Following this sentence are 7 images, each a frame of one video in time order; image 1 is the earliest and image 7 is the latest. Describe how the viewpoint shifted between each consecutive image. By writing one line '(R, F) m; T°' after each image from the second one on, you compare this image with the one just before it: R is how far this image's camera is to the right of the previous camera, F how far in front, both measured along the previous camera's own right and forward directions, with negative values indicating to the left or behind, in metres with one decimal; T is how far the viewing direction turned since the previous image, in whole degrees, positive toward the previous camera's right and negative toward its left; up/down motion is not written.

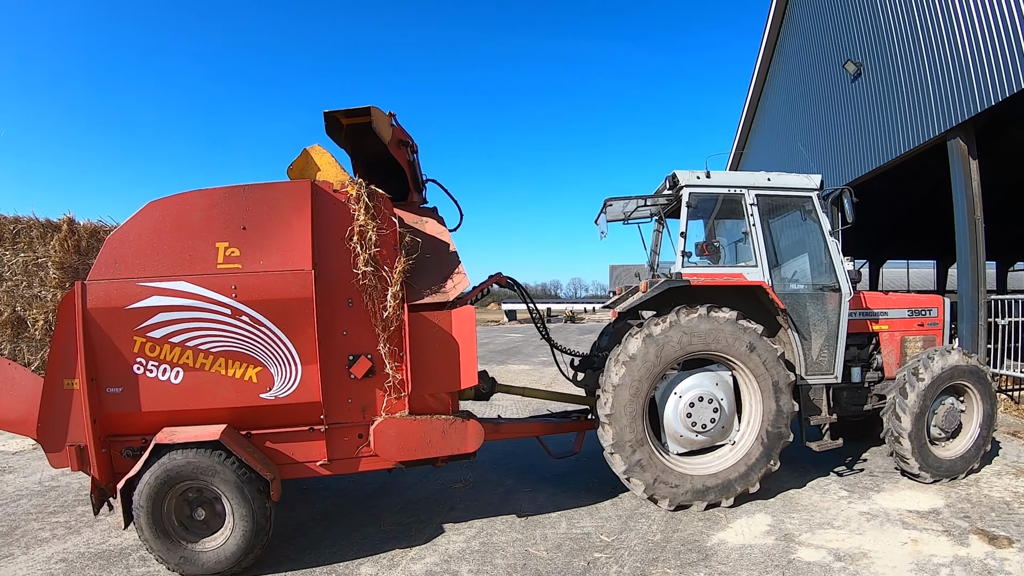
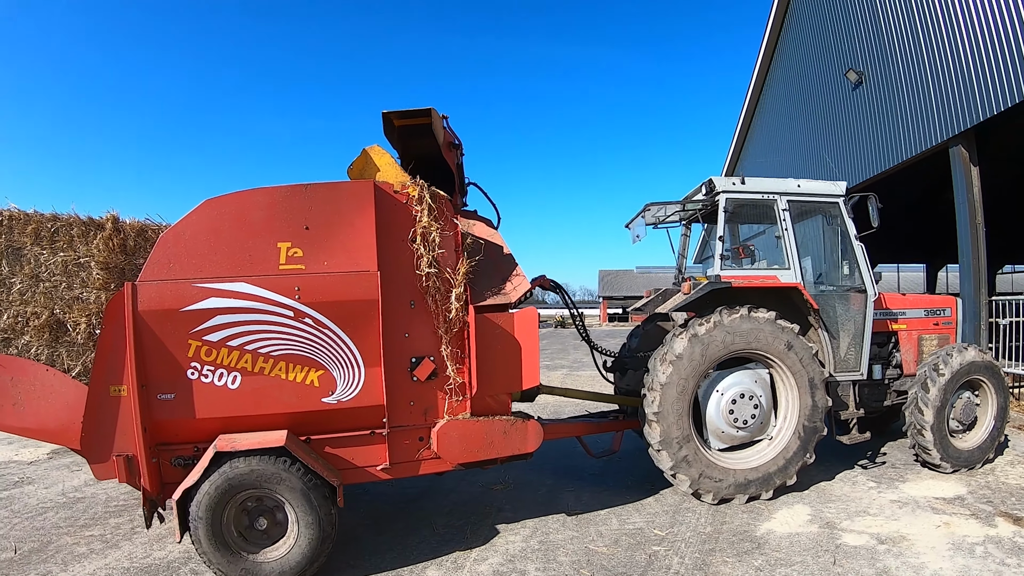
(-0.7, 0.0) m; +5°
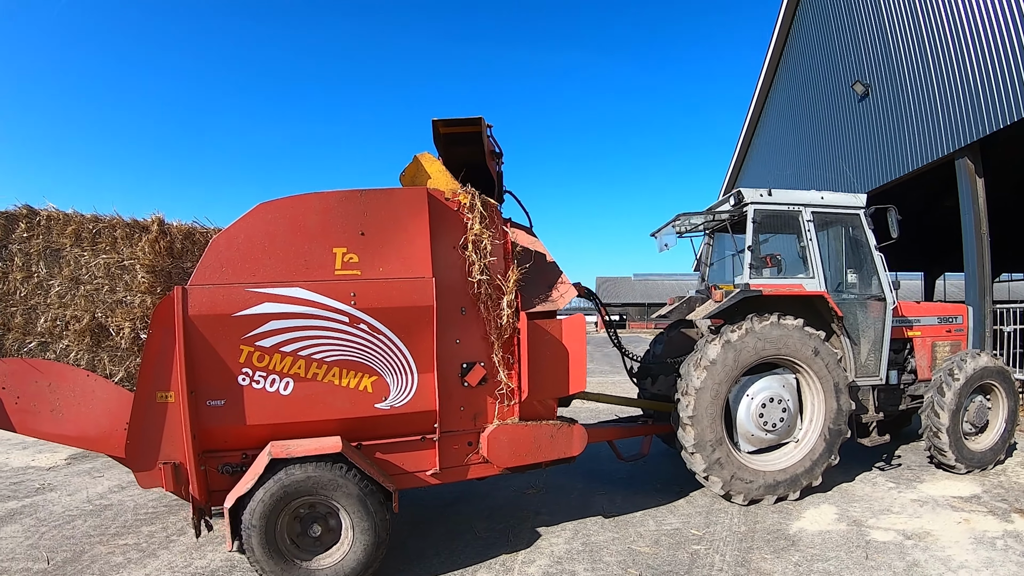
(-0.5, 0.0) m; +3°
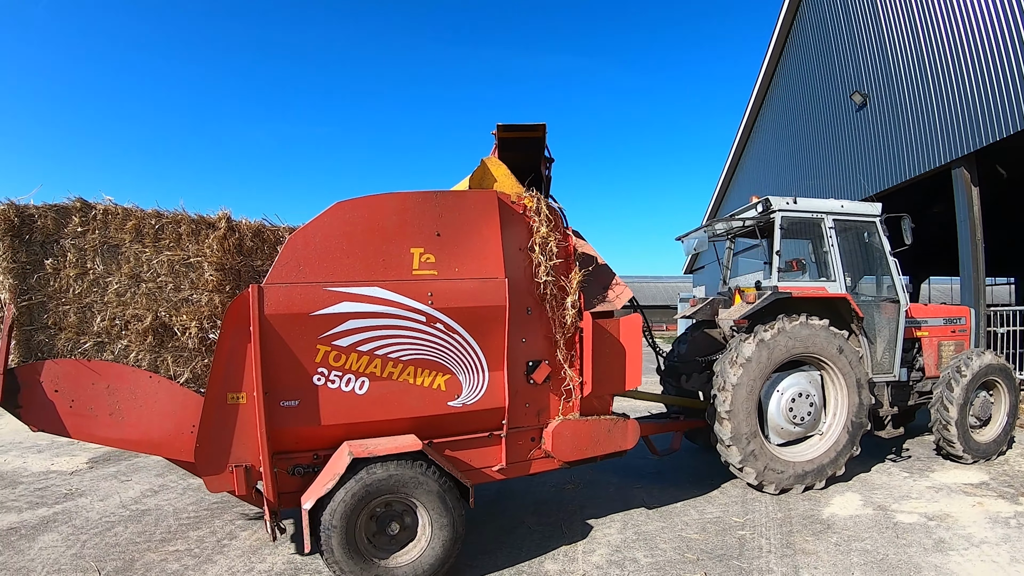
(-0.7, -0.1) m; +5°
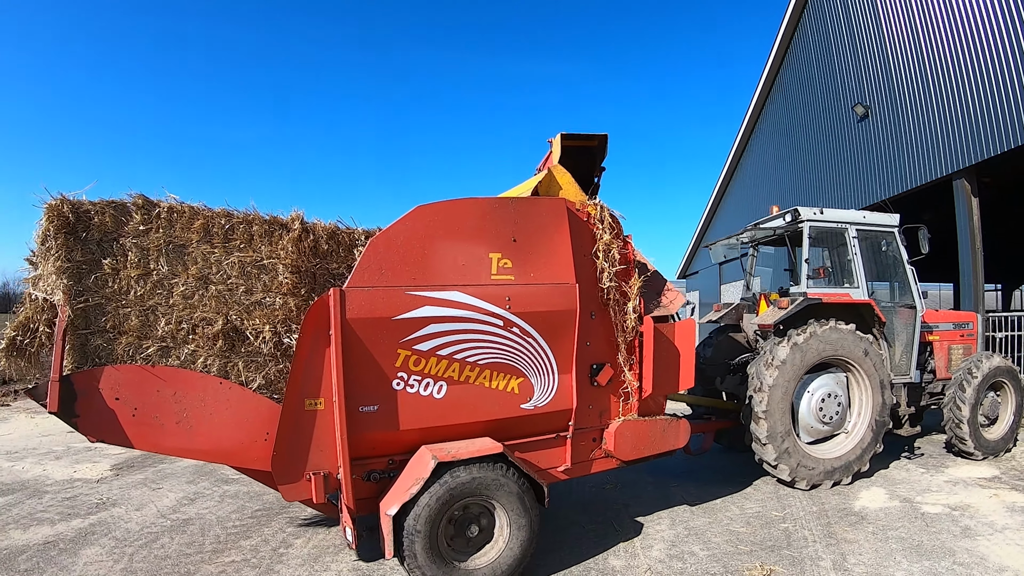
(-0.7, 0.0) m; +4°
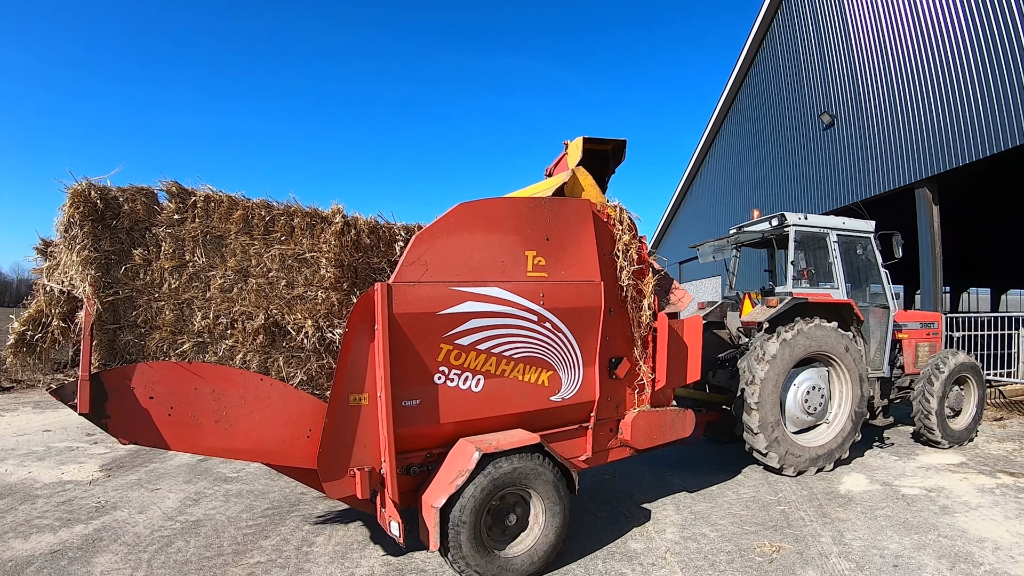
(-0.5, -0.1) m; +6°
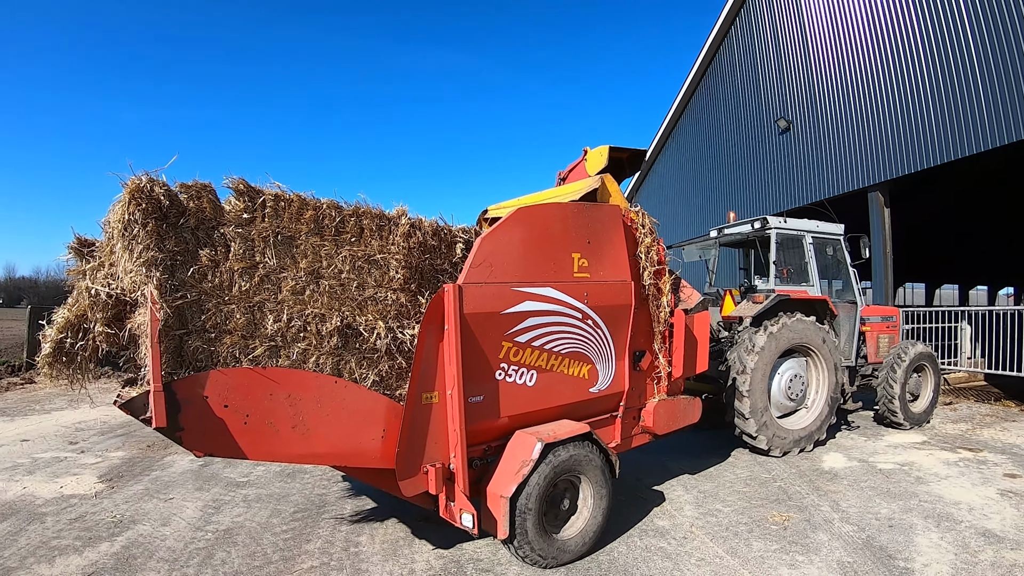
(-0.8, -0.1) m; +7°
